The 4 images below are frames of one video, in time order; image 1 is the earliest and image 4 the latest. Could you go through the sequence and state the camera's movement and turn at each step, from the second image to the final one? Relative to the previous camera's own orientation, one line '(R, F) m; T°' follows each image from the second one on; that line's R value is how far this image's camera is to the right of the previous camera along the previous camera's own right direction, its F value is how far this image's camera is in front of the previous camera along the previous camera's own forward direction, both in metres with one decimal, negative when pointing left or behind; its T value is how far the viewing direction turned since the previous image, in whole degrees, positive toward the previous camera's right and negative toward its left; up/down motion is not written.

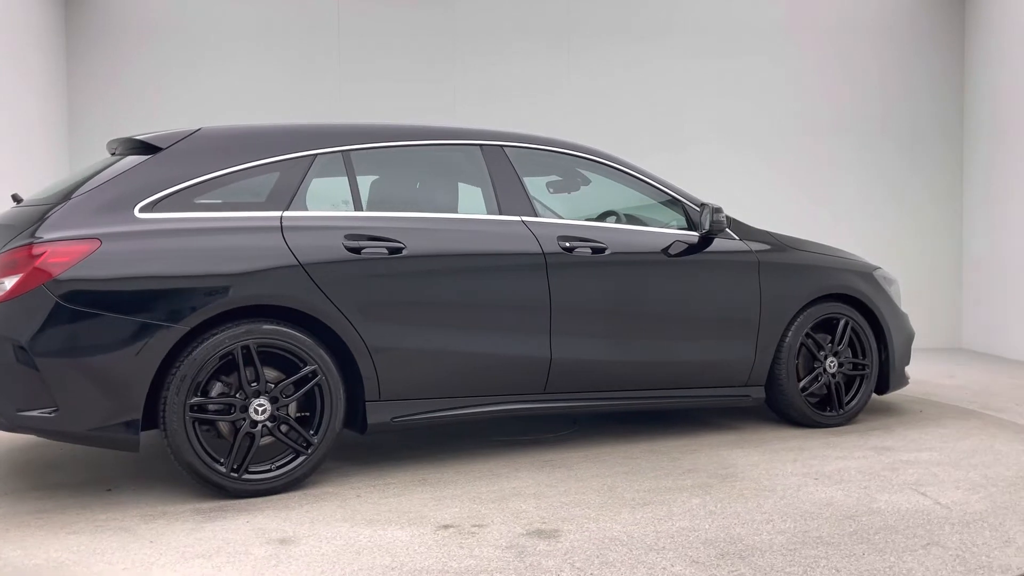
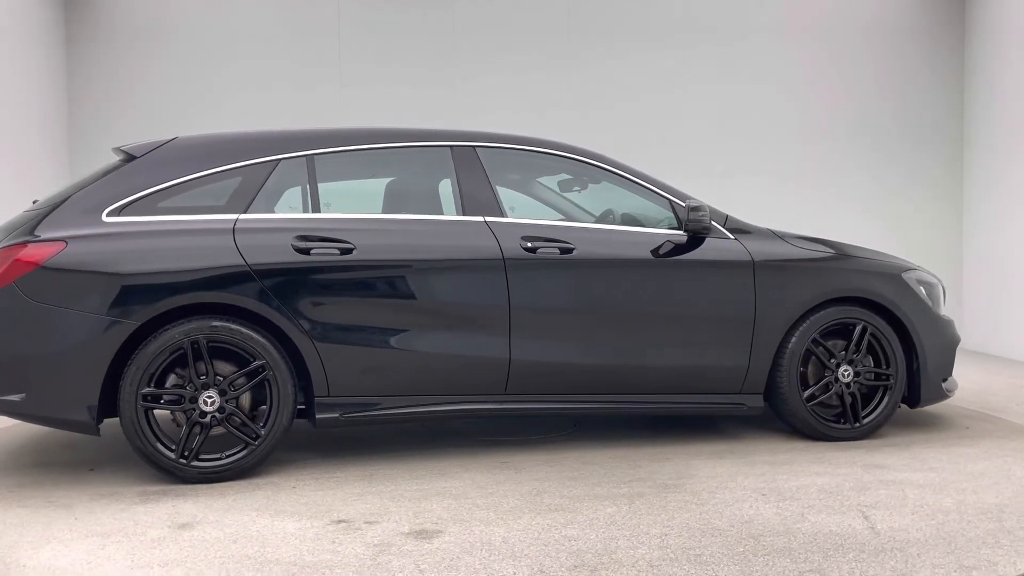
(+0.8, +0.1) m; -10°
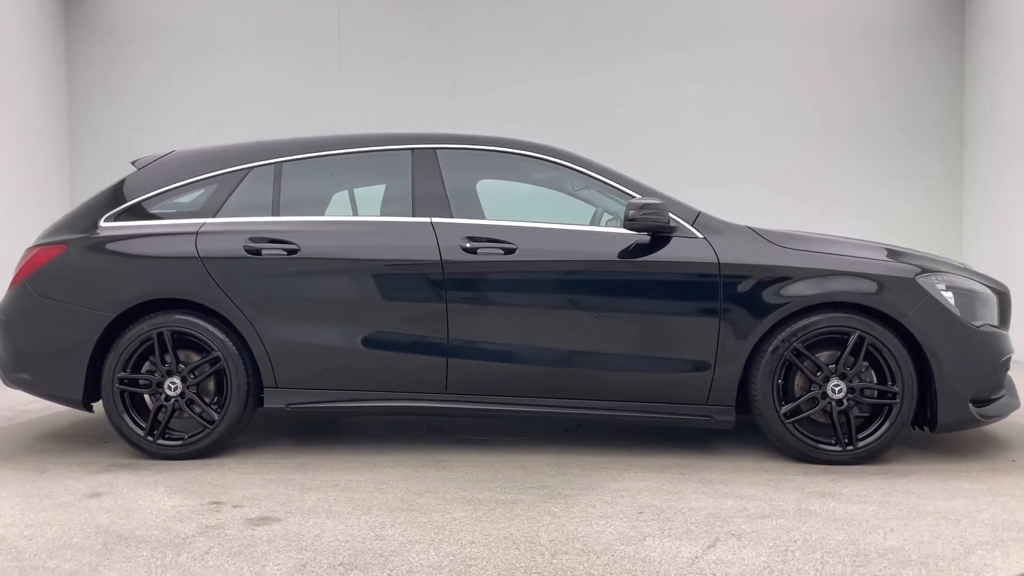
(+1.1, +0.1) m; -14°
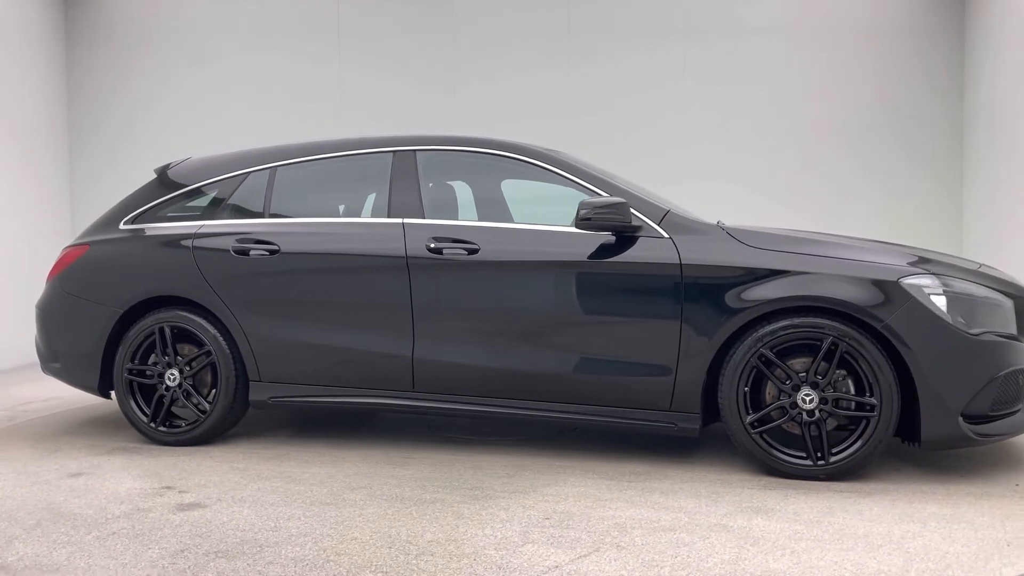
(+0.7, 0.0) m; -9°
